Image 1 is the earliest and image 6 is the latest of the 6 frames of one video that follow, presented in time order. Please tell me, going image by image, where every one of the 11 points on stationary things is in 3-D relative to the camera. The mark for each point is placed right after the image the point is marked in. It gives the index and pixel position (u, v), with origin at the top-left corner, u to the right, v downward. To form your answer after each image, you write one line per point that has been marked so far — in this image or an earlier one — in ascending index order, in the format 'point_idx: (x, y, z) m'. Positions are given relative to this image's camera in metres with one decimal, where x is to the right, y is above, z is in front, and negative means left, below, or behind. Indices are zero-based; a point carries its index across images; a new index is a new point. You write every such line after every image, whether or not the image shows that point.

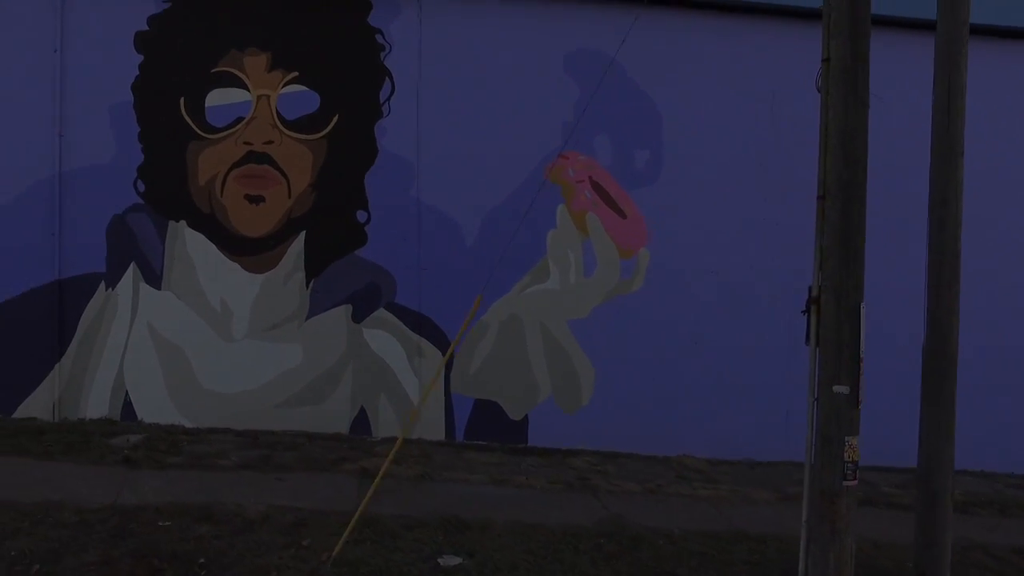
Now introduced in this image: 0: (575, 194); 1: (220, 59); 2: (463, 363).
0: (+0.5, +0.7, +7.6) m
1: (-2.1, +1.7, +7.3) m
2: (-0.4, -0.6, +7.4) m
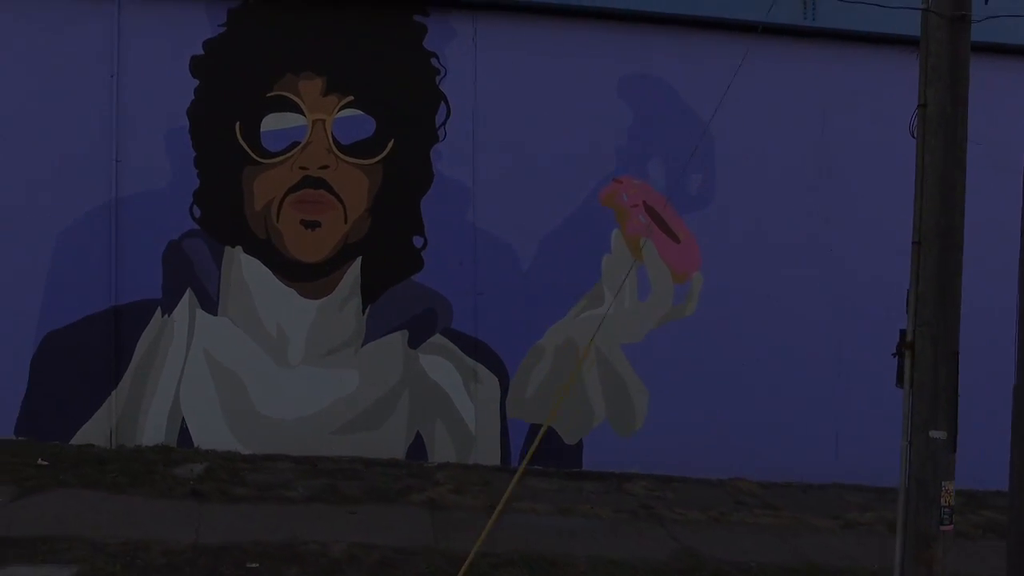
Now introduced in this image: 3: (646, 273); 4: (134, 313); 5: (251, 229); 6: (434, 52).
0: (+0.9, +0.5, +7.6) m
1: (-1.7, +1.5, +7.3) m
2: (0.0, -0.7, +7.4) m
3: (+1.0, +0.1, +7.6) m
4: (-2.7, -0.2, +7.2) m
5: (-1.9, +0.4, +7.2) m
6: (-0.6, +1.7, +7.4) m
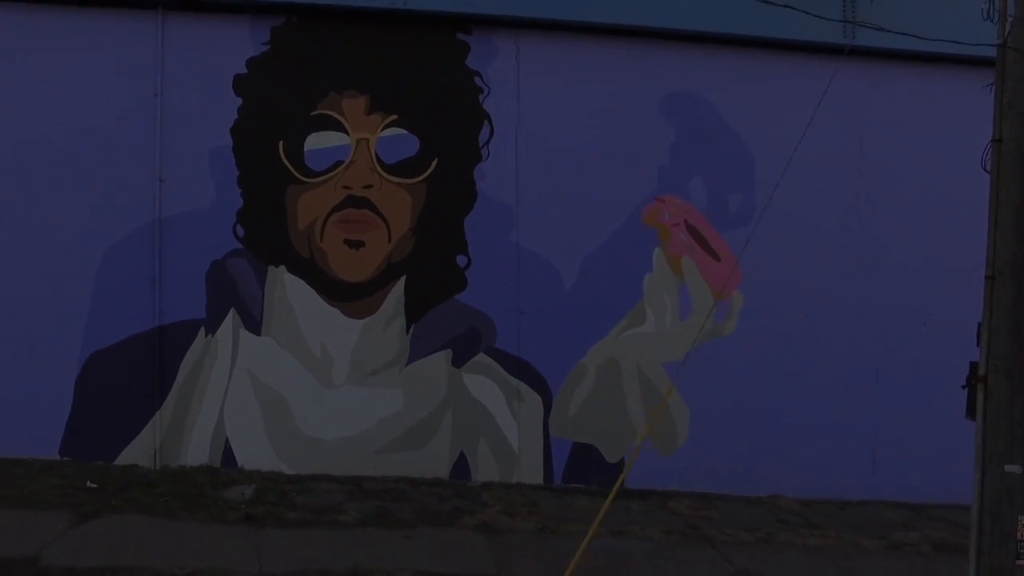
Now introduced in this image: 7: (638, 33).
0: (+1.2, +0.4, +7.6) m
1: (-1.4, +1.3, +7.2) m
2: (+0.4, -0.9, +7.5) m
3: (+1.3, 0.0, +7.6) m
4: (-2.4, -0.3, +7.2) m
5: (-1.5, +0.3, +7.2) m
6: (-0.3, +1.6, +7.4) m
7: (+0.9, +1.9, +7.5) m
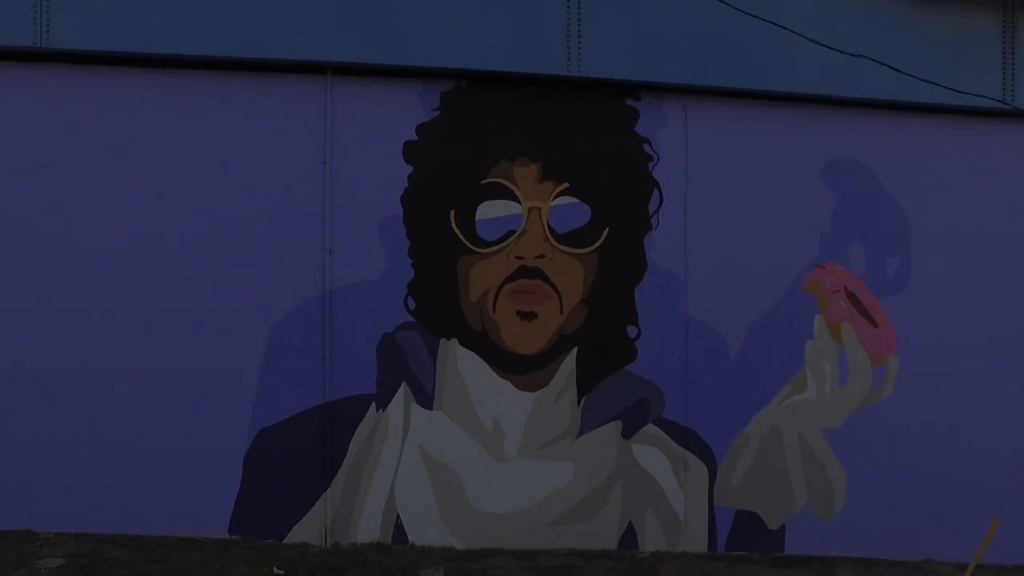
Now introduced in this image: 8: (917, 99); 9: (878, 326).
0: (+2.4, -0.1, +7.6) m
1: (-0.2, +0.8, +7.1) m
2: (+1.6, -1.4, +7.4) m
3: (+2.5, -0.5, +7.6) m
4: (-1.1, -0.8, +7.0) m
5: (-0.3, -0.2, +7.1) m
6: (+1.0, +1.1, +7.3) m
7: (+2.1, +1.4, +7.5) m
8: (+3.0, +1.4, +7.6) m
9: (+2.8, -0.3, +7.6) m
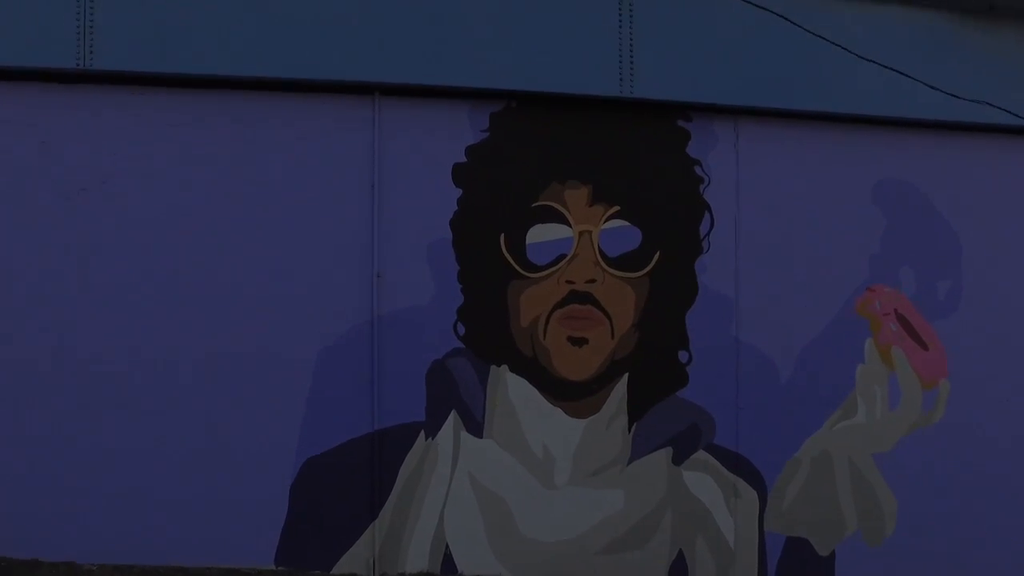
0: (+2.7, -0.3, +7.5) m
1: (+0.2, +0.7, +6.9) m
2: (+1.9, -1.6, +7.3) m
3: (+2.9, -0.7, +7.5) m
4: (-0.8, -1.0, +6.8) m
5: (0.0, -0.4, +6.9) m
6: (+1.3, +0.9, +7.1) m
7: (+2.5, +1.2, +7.3) m
8: (+3.4, +1.3, +7.5) m
9: (+3.1, -0.5, +7.5) m
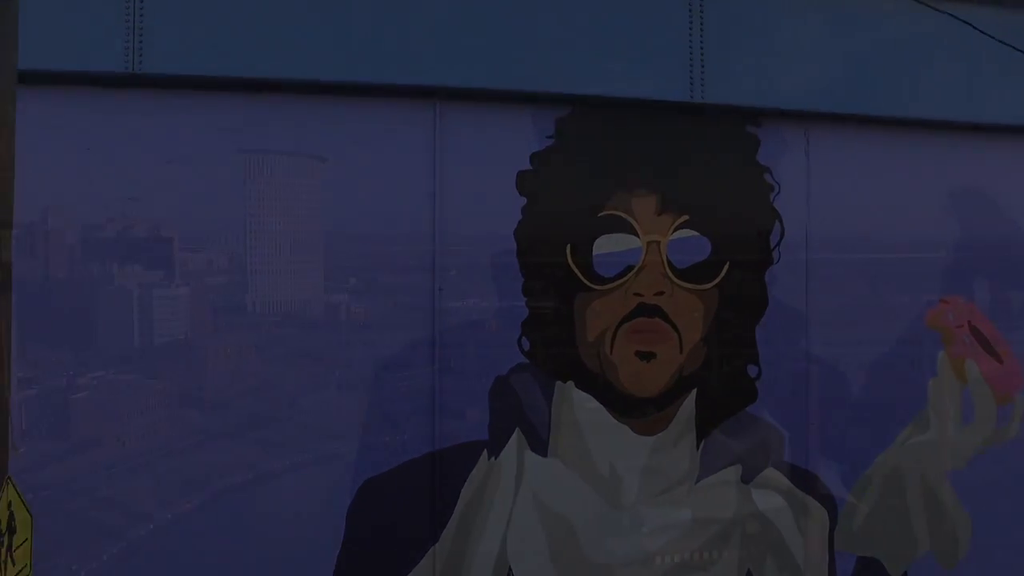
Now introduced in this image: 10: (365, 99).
0: (+3.2, -0.4, +7.3) m
1: (+0.6, +0.6, +6.6) m
2: (+2.3, -1.6, +7.1) m
3: (+3.3, -0.8, +7.3) m
4: (-0.3, -1.1, +6.5) m
5: (+0.5, -0.5, +6.6) m
6: (+1.7, +0.8, +6.9) m
7: (+2.9, +1.2, +7.1) m
8: (+3.8, +1.2, +7.3) m
9: (+3.5, -0.5, +7.4) m
10: (-1.0, +1.2, +6.4) m
